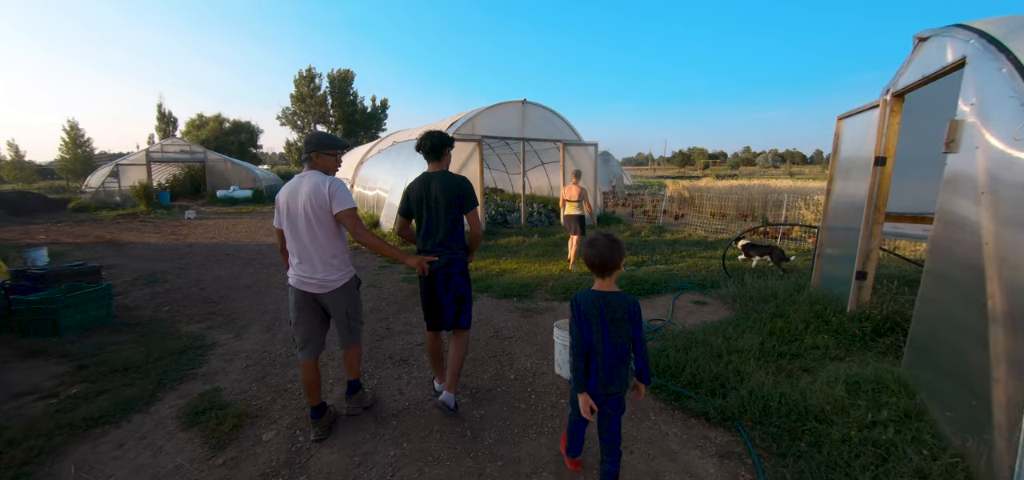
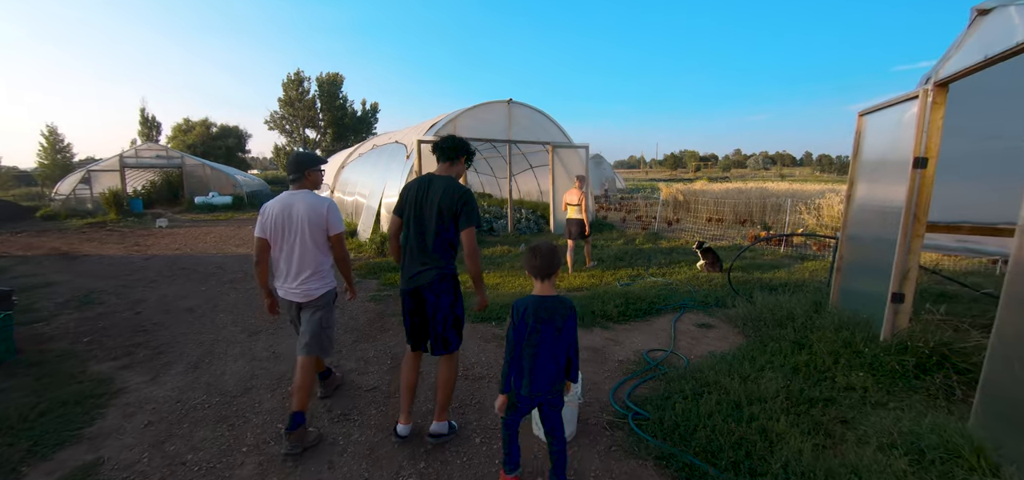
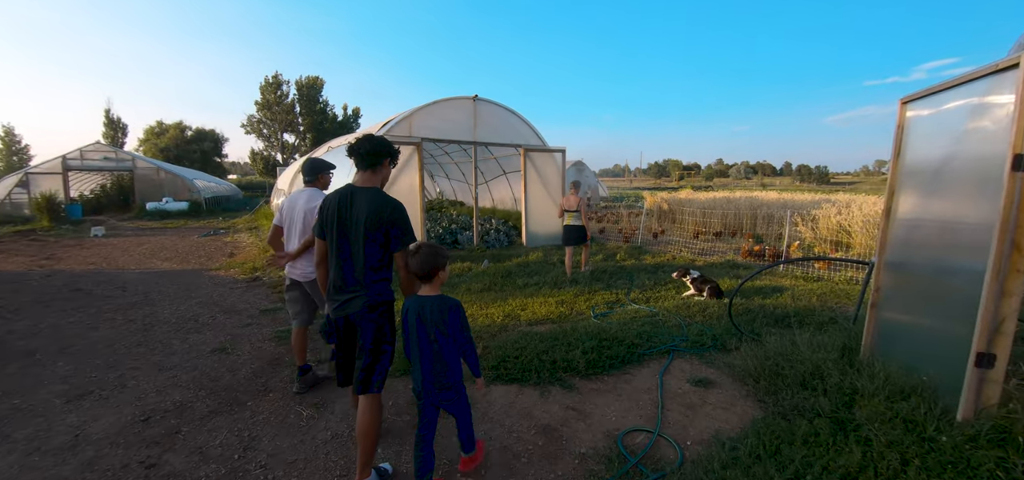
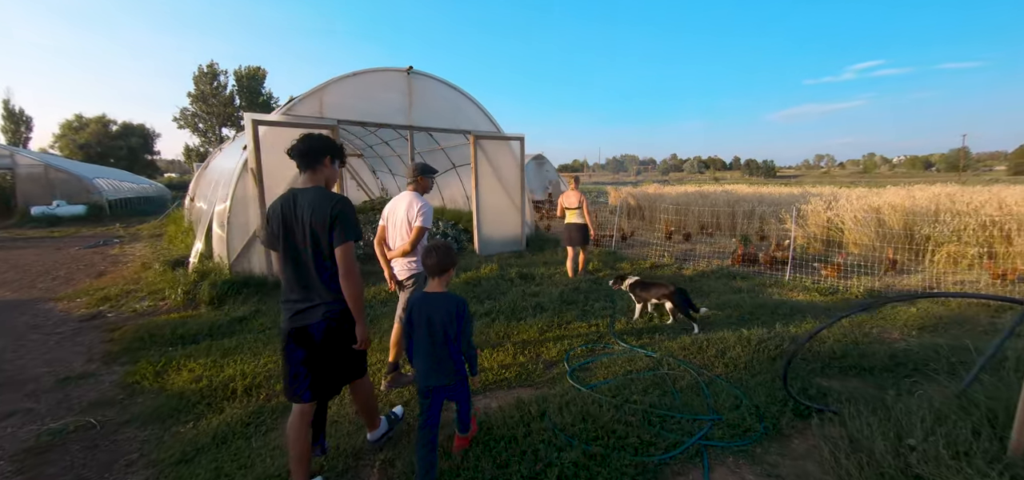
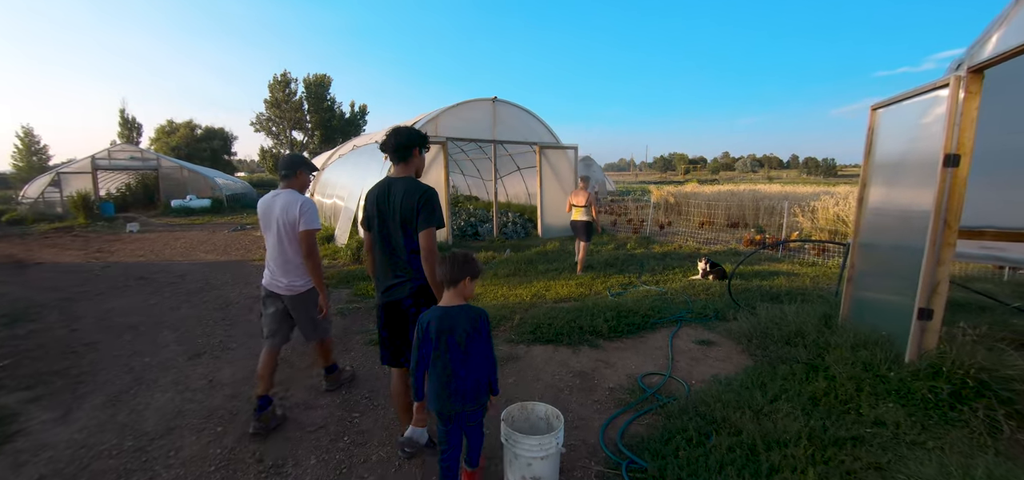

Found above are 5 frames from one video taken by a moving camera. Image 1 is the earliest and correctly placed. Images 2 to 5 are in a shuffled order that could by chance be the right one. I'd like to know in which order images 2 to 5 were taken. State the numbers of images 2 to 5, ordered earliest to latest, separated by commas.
2, 5, 3, 4
